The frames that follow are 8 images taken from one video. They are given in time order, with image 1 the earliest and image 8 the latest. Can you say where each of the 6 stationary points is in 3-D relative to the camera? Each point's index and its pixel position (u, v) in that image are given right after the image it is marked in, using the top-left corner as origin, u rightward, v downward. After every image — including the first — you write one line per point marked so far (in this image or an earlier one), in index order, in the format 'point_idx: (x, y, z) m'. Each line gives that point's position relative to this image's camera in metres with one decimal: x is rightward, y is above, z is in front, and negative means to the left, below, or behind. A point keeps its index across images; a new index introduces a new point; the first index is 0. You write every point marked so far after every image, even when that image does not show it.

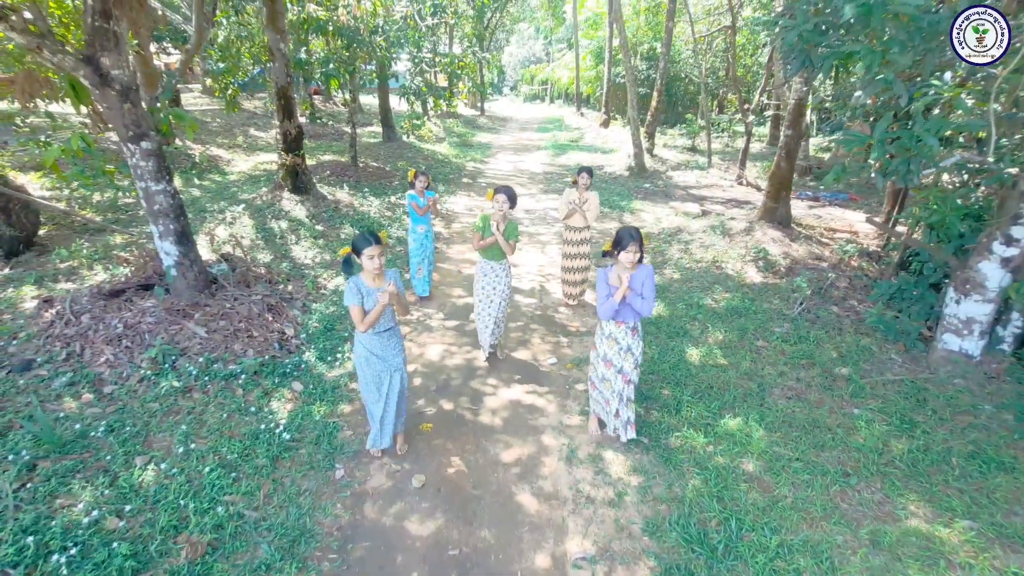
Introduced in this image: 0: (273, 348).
0: (-2.4, -0.6, +4.9) m
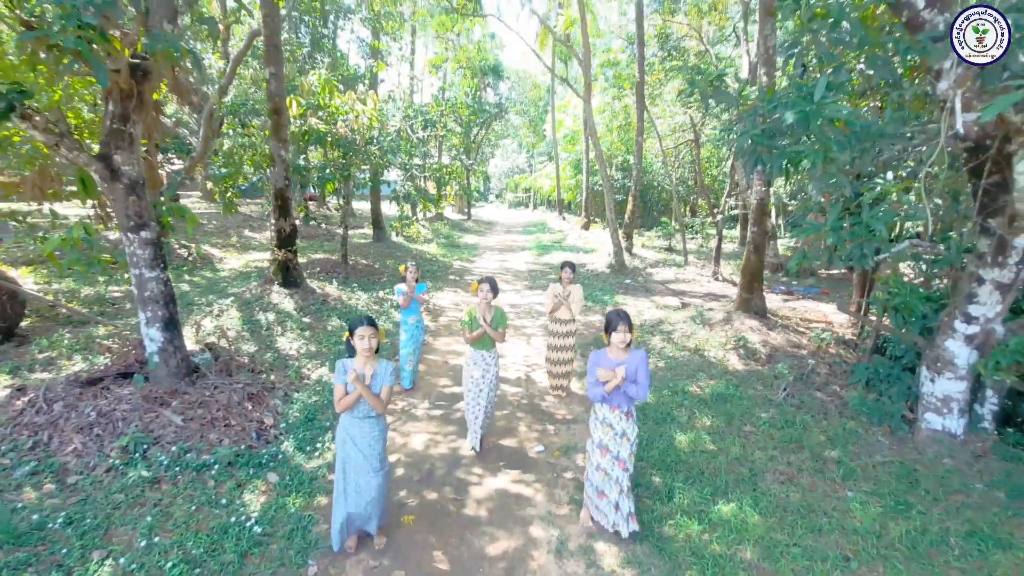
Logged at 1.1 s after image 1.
0: (-2.5, -1.4, +4.7) m
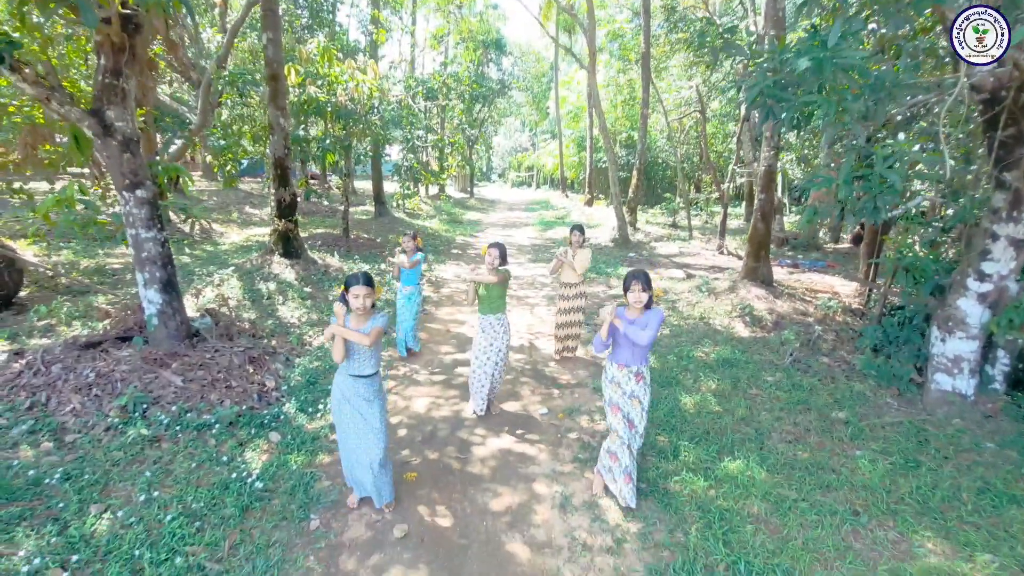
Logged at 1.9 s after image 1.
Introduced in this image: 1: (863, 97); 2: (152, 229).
0: (-2.5, -1.1, +4.7) m
1: (+2.9, +1.6, +4.1) m
2: (-3.5, +0.6, +4.8) m
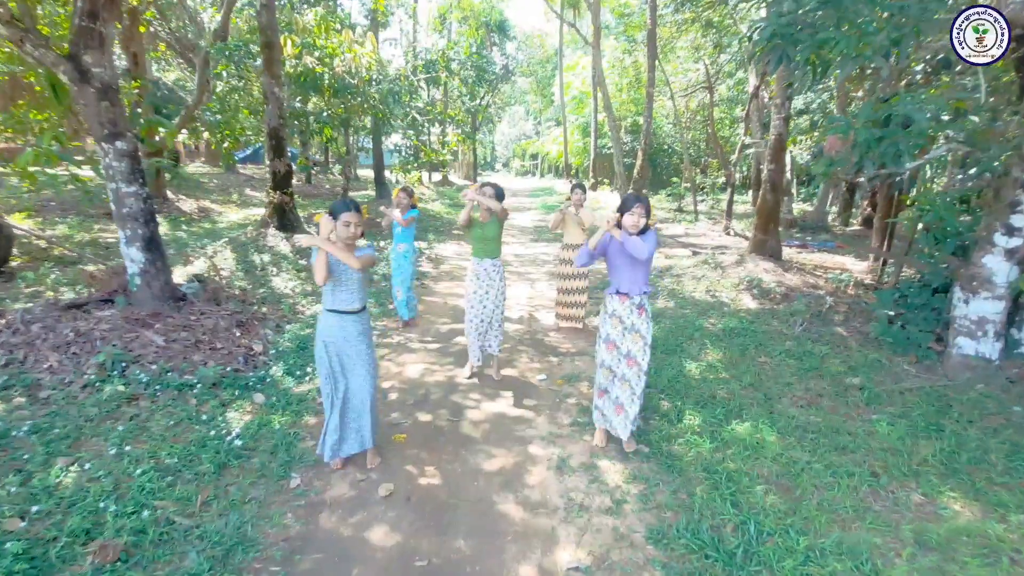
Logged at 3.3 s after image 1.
0: (-2.5, -0.7, +4.5) m
1: (+2.9, +1.9, +3.8) m
2: (-3.5, +1.0, +4.6) m
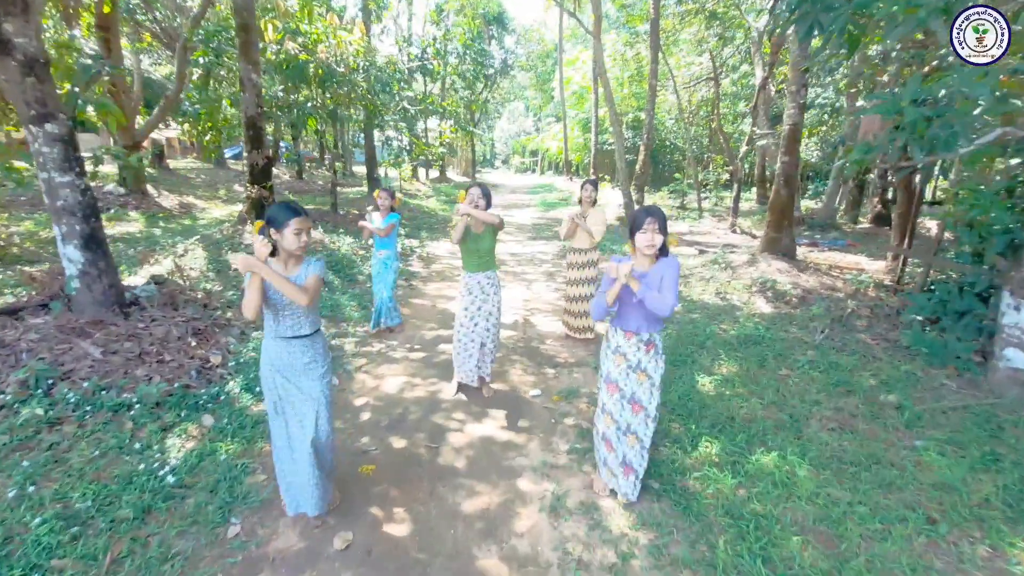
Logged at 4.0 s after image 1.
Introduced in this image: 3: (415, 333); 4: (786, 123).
0: (-2.6, -0.7, +4.0) m
1: (+2.8, +1.9, +3.2) m
2: (-3.6, +0.9, +4.0) m
3: (-1.1, -0.5, +5.8) m
4: (+4.2, +2.5, +7.6) m
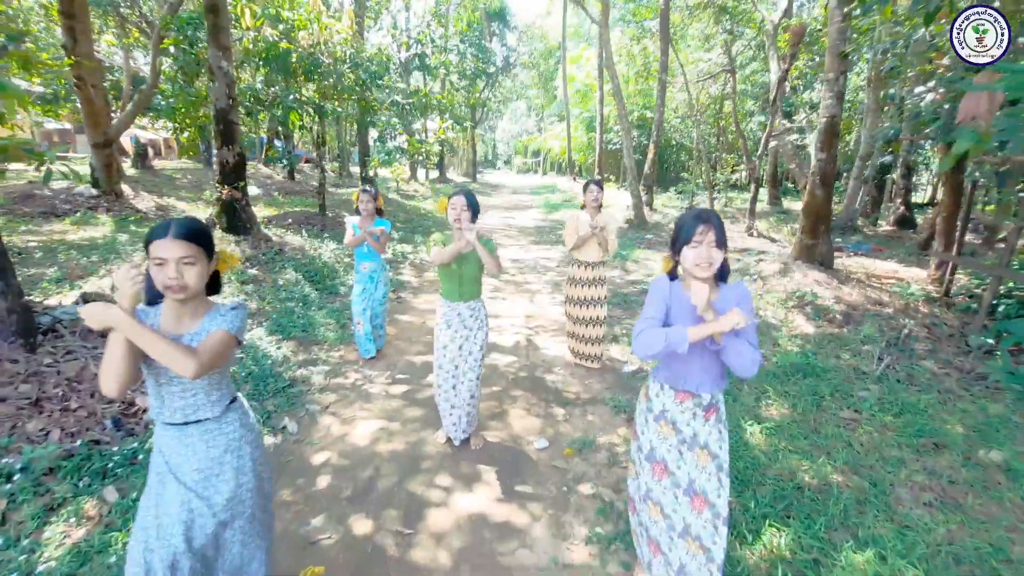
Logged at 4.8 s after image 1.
0: (-2.6, -0.9, +3.1) m
1: (+2.8, +1.7, +2.4) m
2: (-3.6, +0.7, +3.2) m
3: (-1.1, -0.7, +4.9) m
4: (+4.2, +2.3, +6.7) m
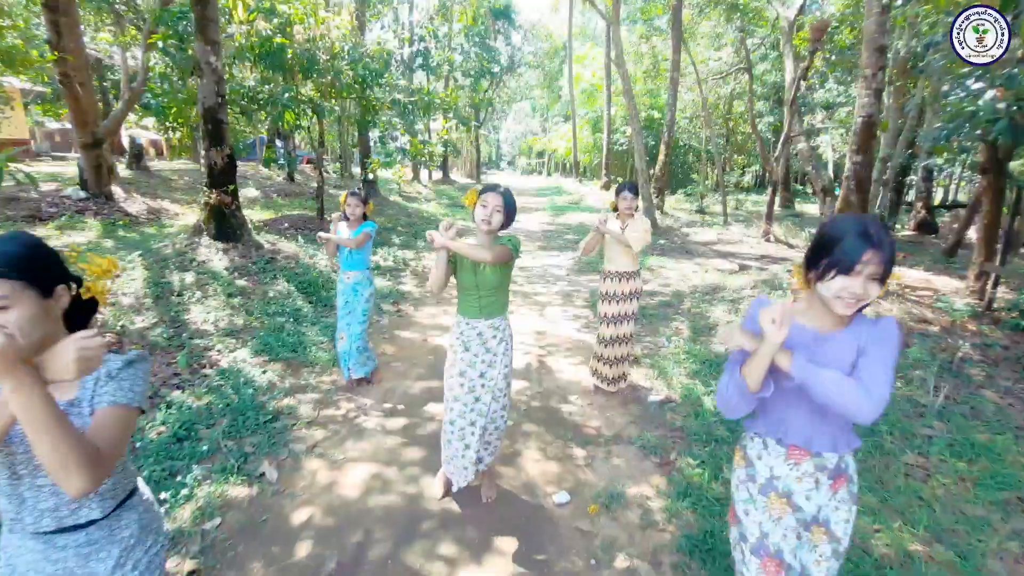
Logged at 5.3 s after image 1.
0: (-2.5, -1.0, +2.6) m
1: (+2.9, +1.6, +1.9) m
2: (-3.5, +0.6, +2.7) m
3: (-1.0, -0.9, +4.5) m
4: (+4.3, +2.2, +6.2) m
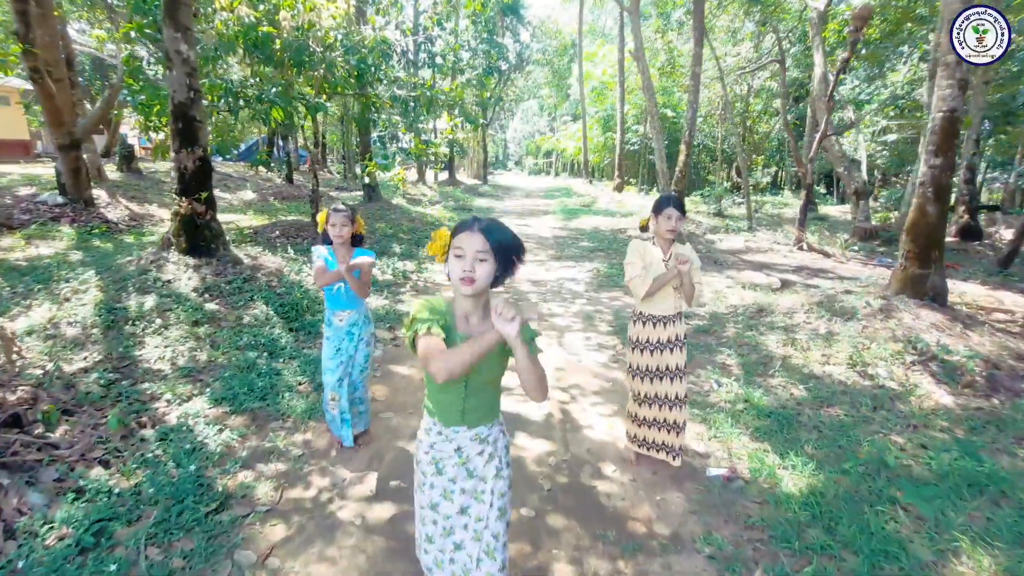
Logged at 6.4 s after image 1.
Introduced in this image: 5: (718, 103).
0: (-2.4, -1.3, +1.8) m
1: (+3.0, +1.3, +0.9) m
2: (-3.4, +0.3, +1.8) m
3: (-0.9, -1.1, +3.6) m
4: (+4.5, +1.9, +5.2) m
5: (+7.4, +6.6, +17.4) m
